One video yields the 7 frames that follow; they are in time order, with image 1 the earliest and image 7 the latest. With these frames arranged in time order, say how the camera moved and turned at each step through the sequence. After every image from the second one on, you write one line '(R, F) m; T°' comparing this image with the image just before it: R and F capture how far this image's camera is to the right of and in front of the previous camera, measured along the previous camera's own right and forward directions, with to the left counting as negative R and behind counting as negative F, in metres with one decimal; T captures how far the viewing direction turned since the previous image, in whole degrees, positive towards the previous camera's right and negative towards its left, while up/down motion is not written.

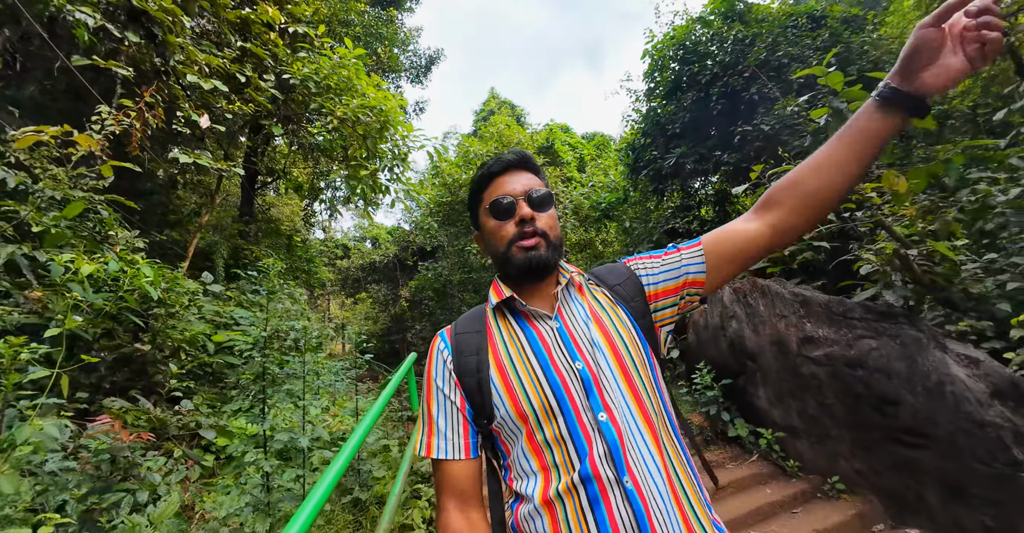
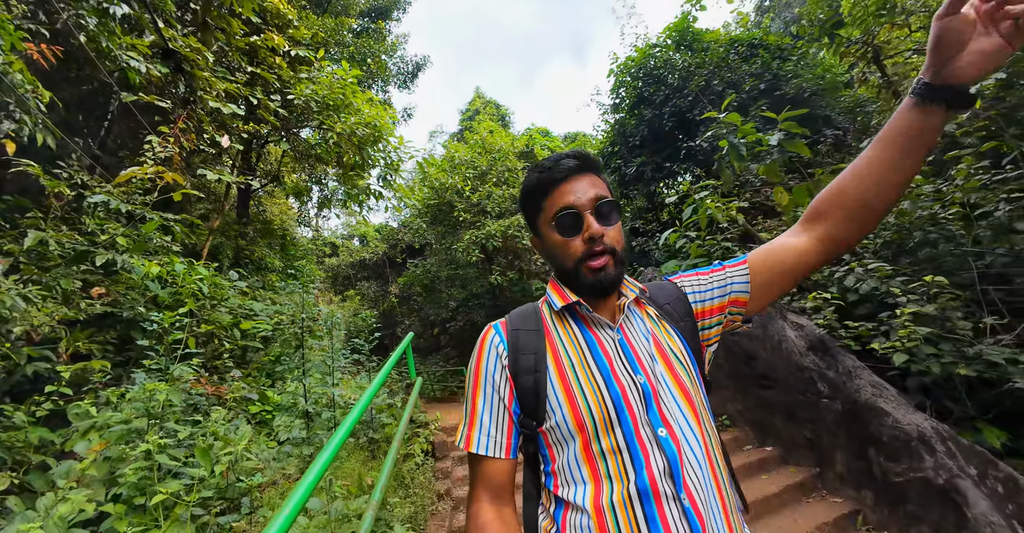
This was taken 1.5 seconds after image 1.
(+0.1, -0.6) m; +2°
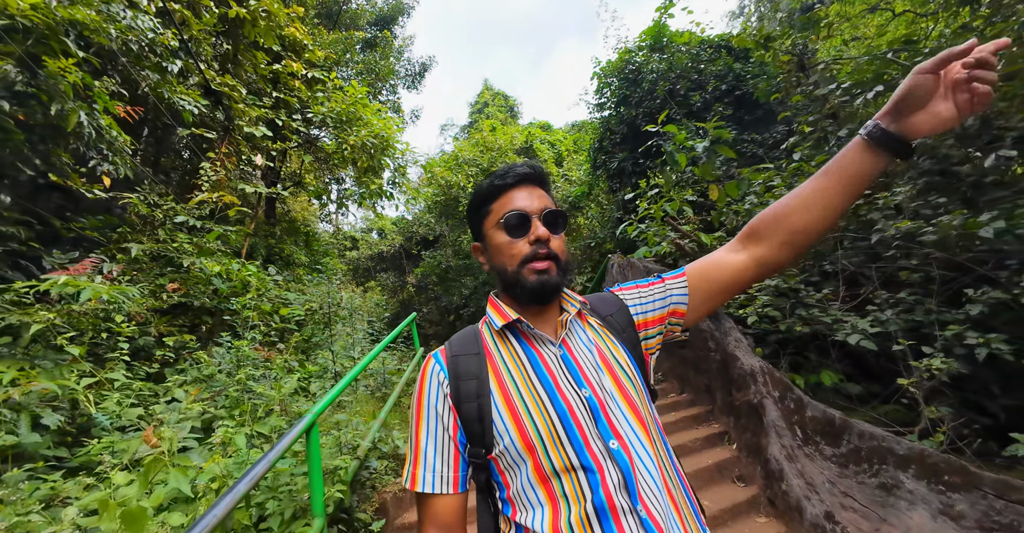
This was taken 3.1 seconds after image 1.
(+0.4, -0.7) m; -3°
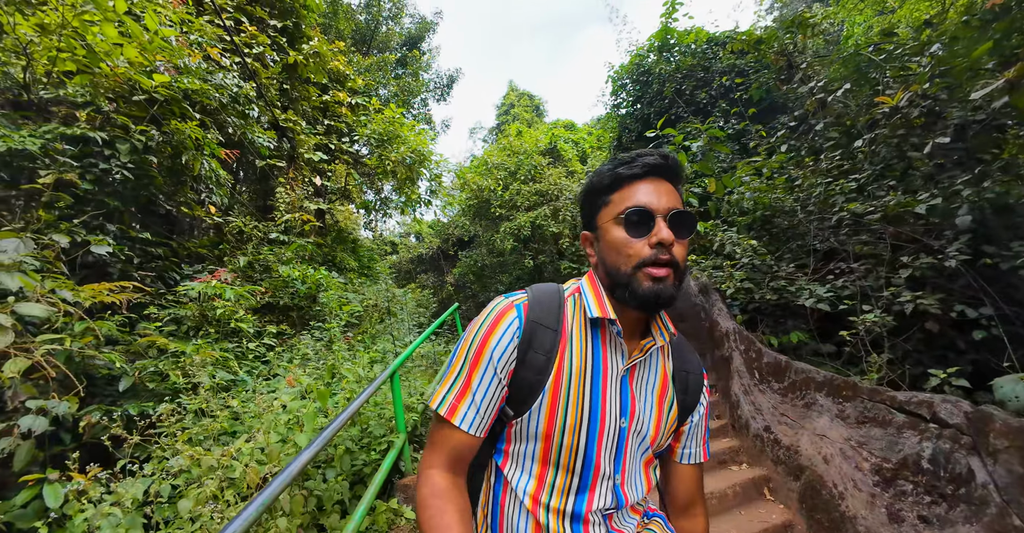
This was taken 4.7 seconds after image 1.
(+0.1, -0.6) m; -5°
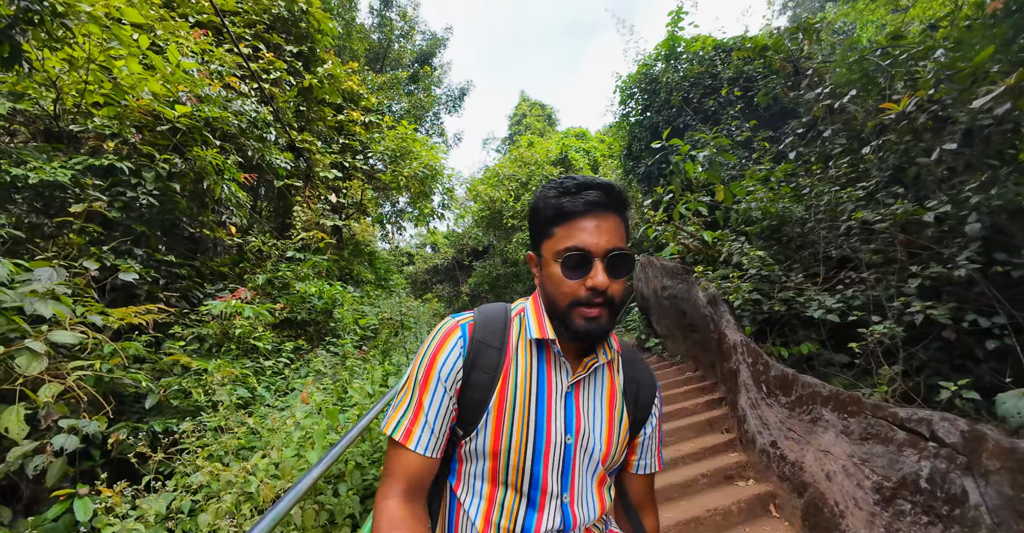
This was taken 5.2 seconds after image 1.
(+0.1, -0.1) m; -2°
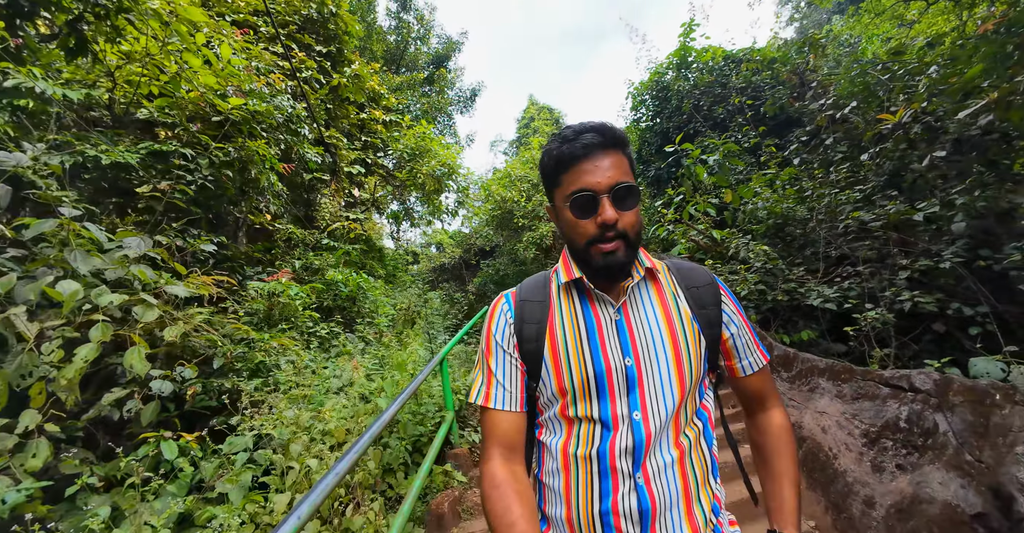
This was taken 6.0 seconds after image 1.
(-0.2, -0.3) m; 0°
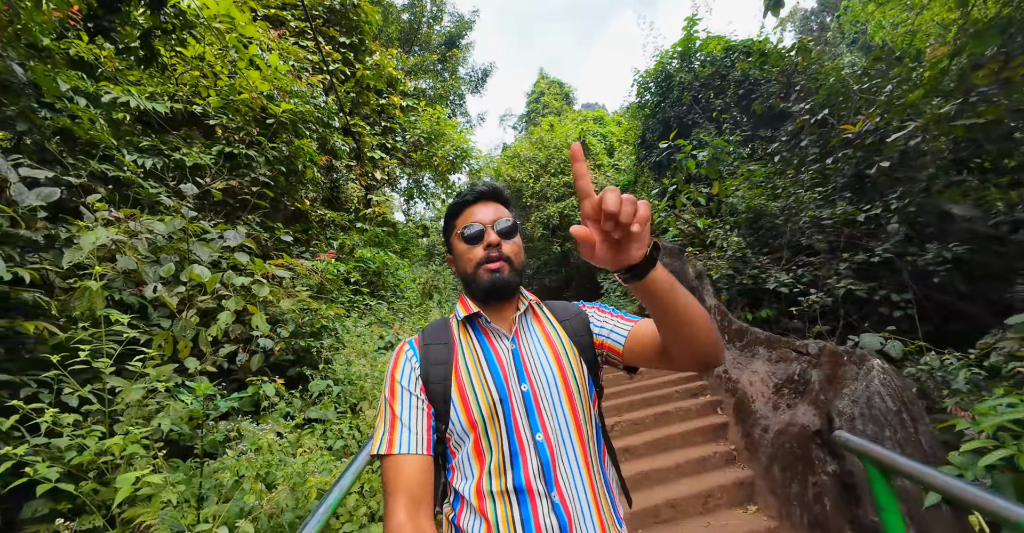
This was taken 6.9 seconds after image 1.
(0.0, -0.6) m; -1°
